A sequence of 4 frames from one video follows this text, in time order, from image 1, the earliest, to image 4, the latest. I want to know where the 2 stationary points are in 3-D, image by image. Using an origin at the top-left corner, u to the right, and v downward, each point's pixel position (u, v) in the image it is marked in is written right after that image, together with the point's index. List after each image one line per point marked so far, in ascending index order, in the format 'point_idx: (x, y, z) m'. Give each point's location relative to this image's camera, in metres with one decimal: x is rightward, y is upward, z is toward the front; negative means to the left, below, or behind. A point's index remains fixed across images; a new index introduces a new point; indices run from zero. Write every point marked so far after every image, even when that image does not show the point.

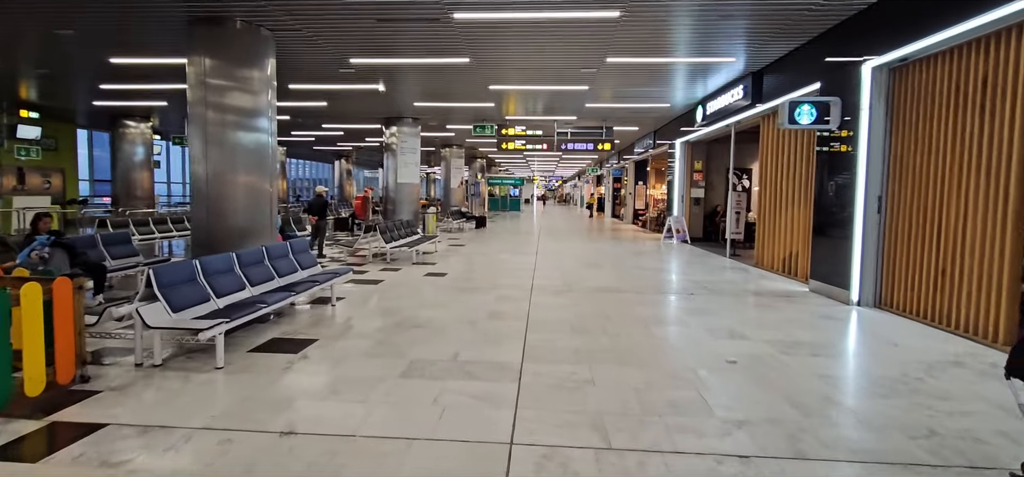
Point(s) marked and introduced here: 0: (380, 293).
0: (-2.1, -0.9, +8.0) m
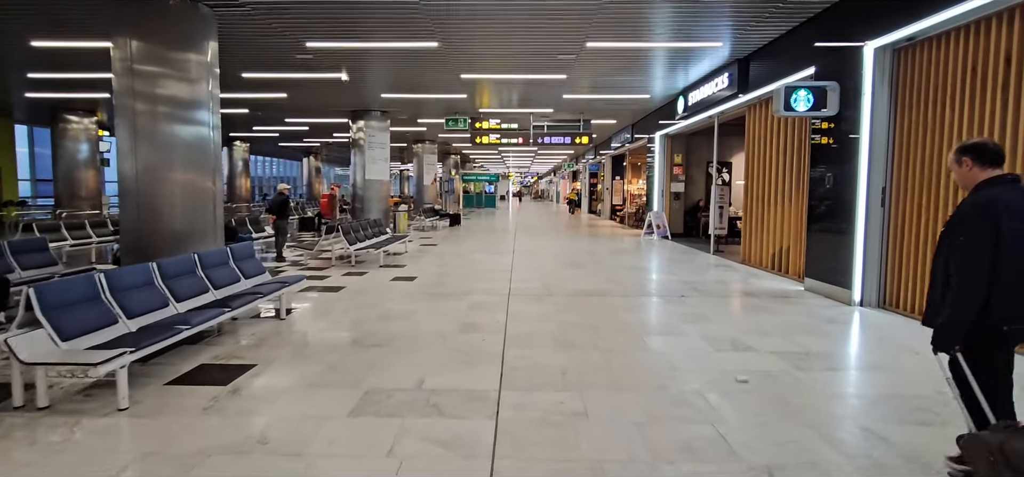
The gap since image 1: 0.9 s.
0: (-2.4, -0.9, +7.2) m
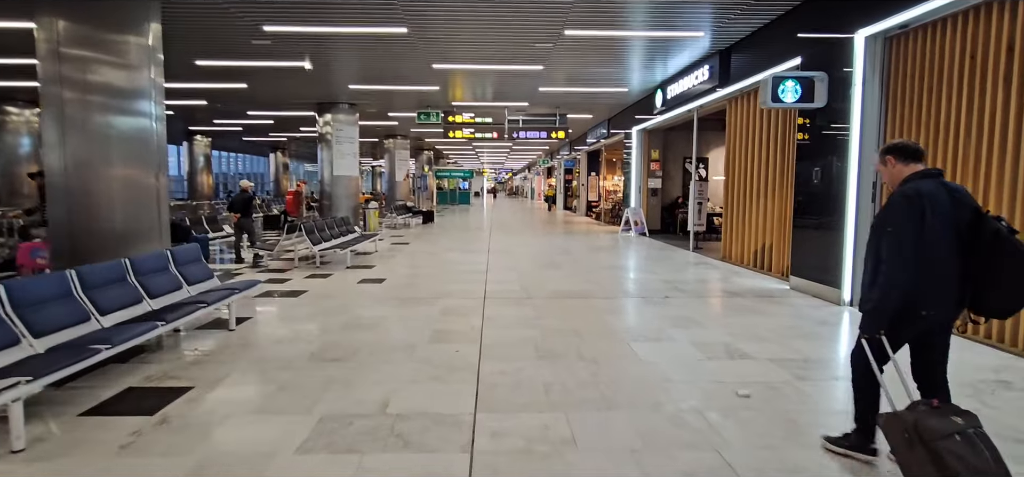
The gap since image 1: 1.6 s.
0: (-2.7, -0.9, +6.6) m
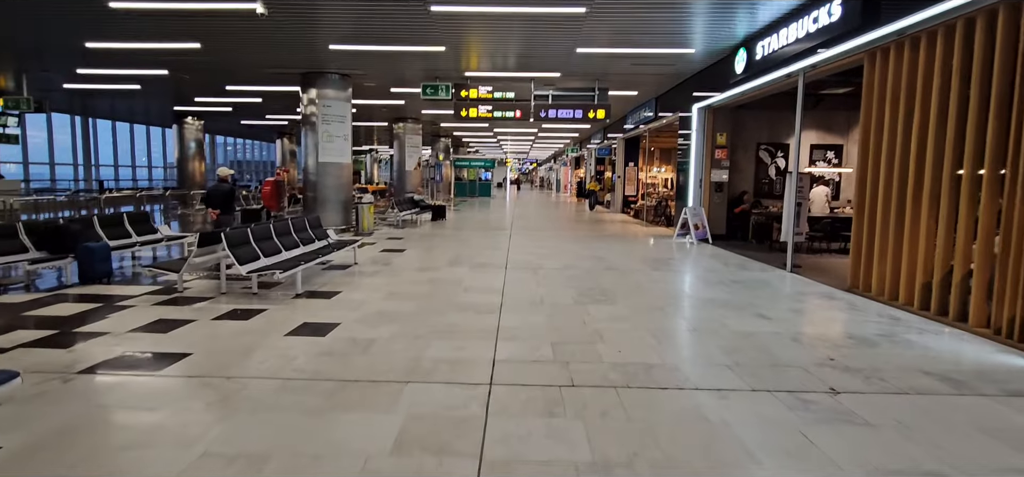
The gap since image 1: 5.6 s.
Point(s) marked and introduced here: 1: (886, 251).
0: (-2.5, -1.1, +3.6) m
1: (+4.7, -0.2, +6.4) m
